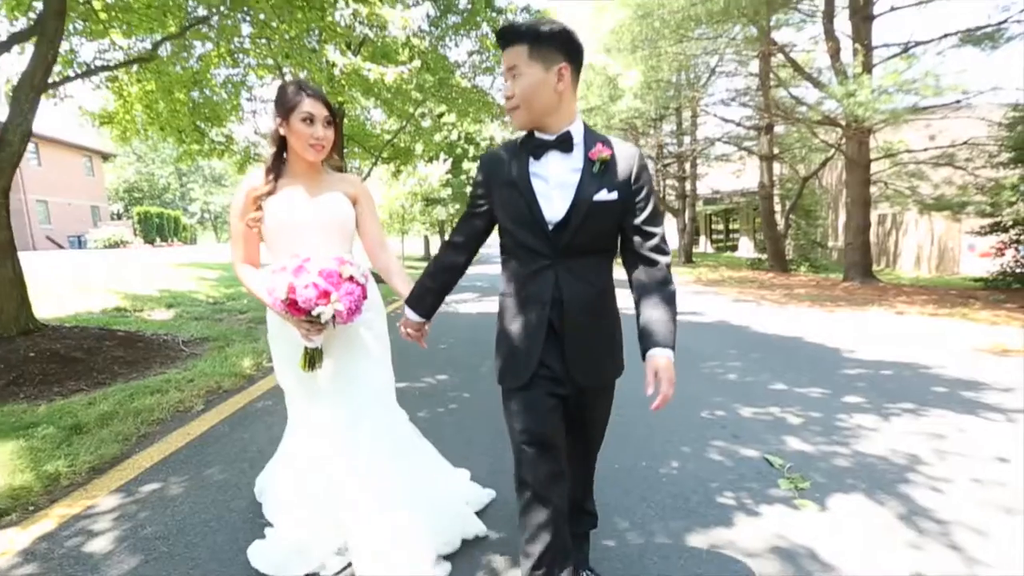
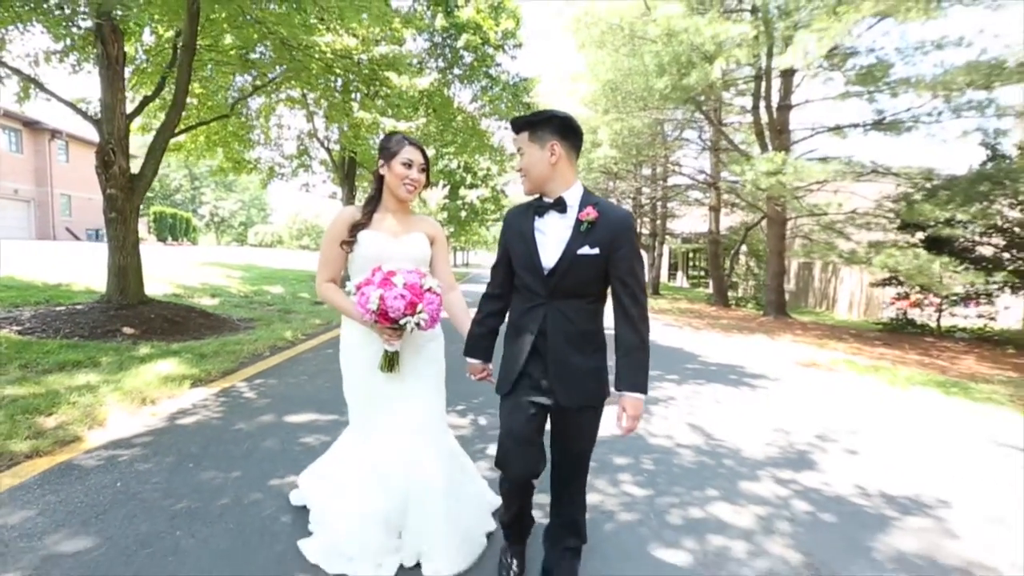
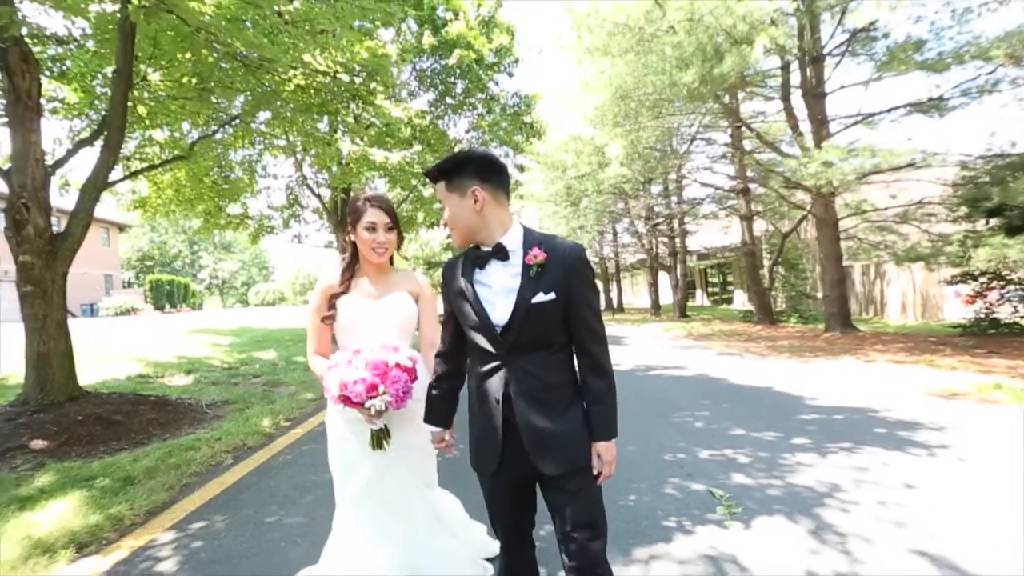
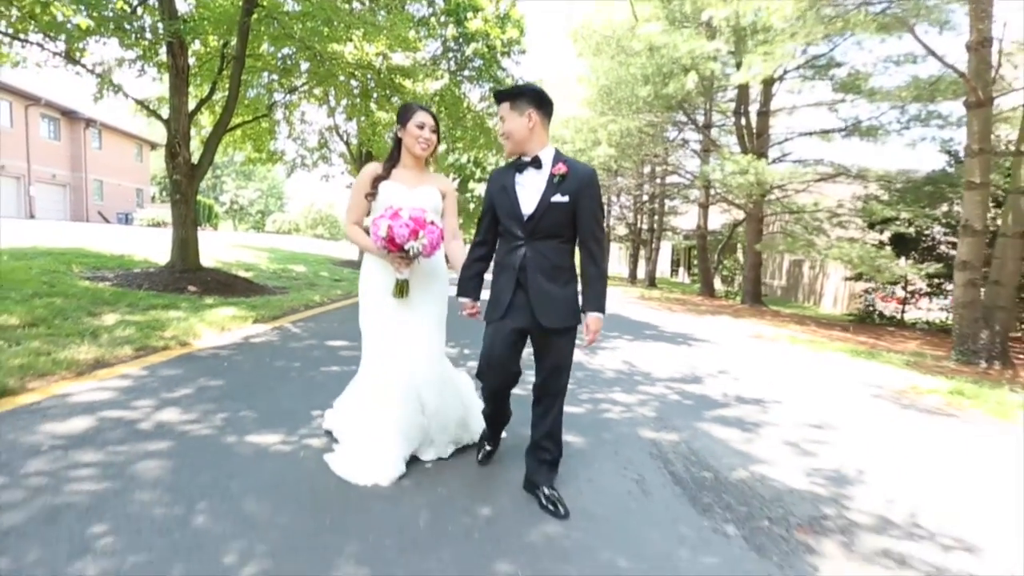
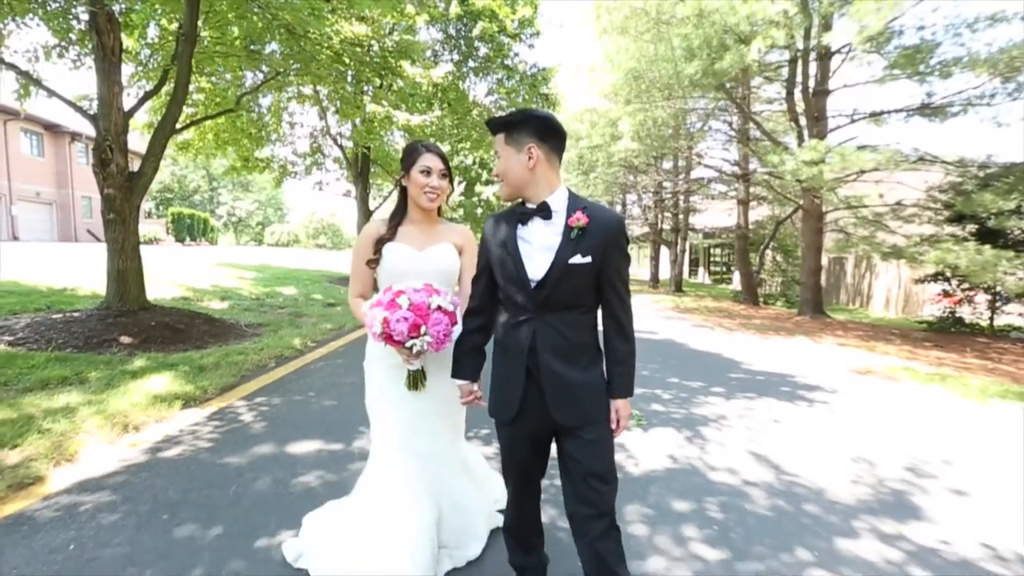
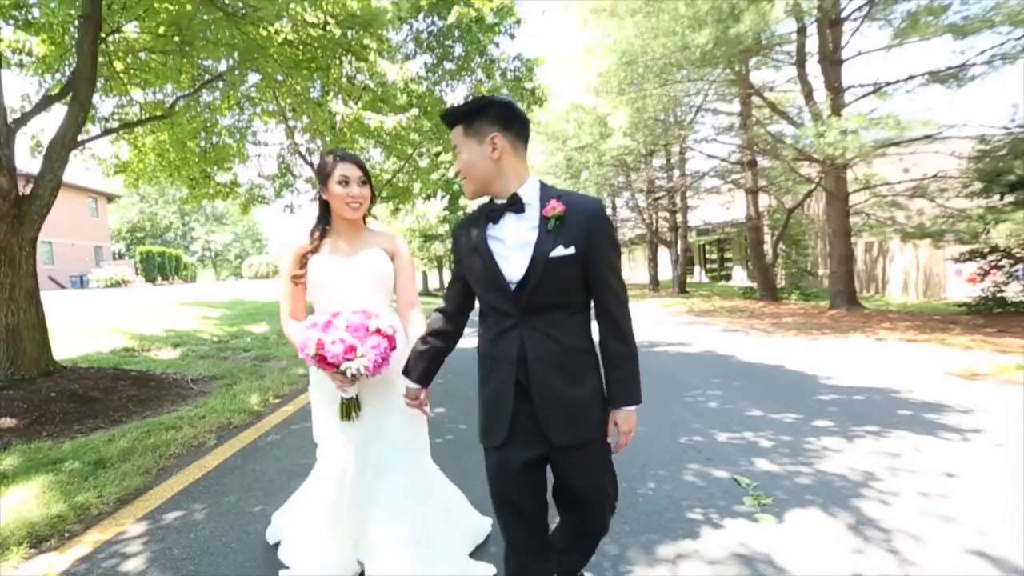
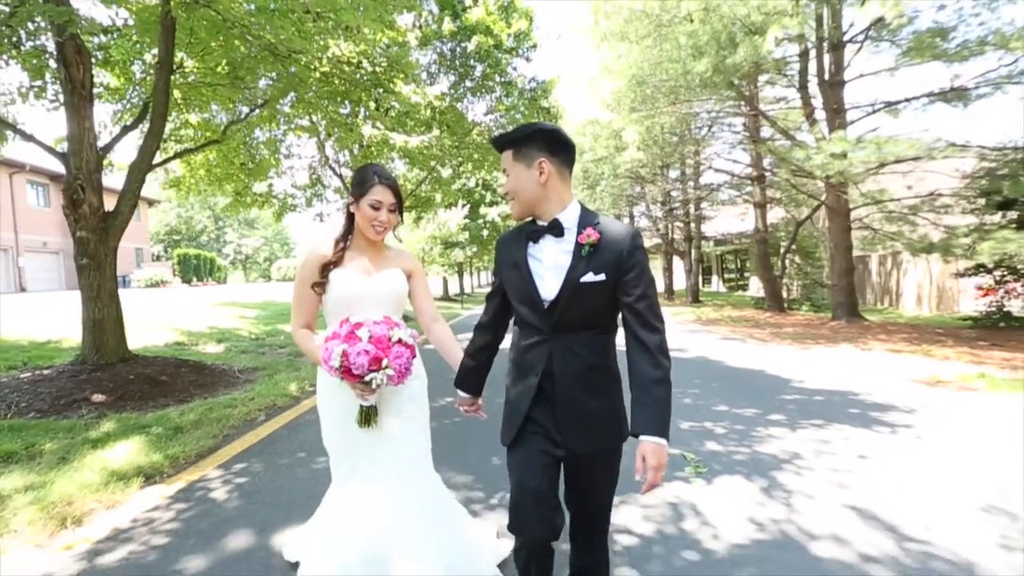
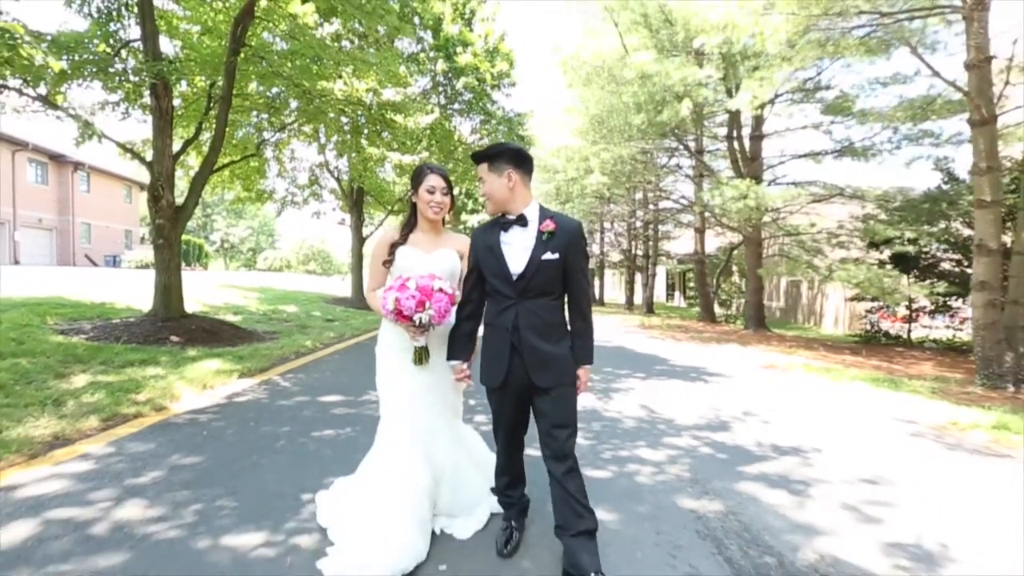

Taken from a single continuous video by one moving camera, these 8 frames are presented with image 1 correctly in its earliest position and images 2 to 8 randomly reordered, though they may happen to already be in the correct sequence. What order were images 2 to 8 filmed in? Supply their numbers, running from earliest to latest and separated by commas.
6, 3, 7, 5, 2, 8, 4
